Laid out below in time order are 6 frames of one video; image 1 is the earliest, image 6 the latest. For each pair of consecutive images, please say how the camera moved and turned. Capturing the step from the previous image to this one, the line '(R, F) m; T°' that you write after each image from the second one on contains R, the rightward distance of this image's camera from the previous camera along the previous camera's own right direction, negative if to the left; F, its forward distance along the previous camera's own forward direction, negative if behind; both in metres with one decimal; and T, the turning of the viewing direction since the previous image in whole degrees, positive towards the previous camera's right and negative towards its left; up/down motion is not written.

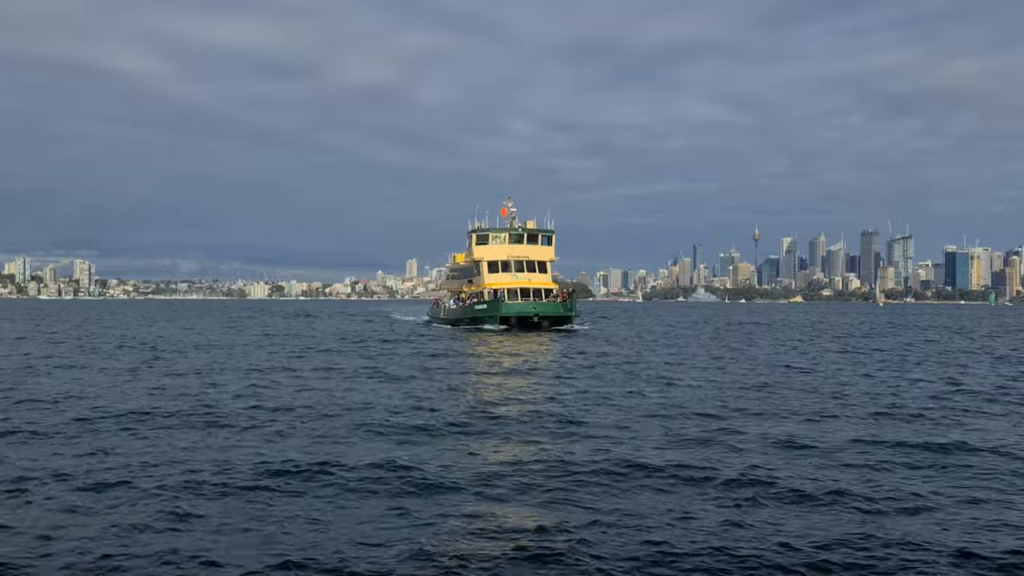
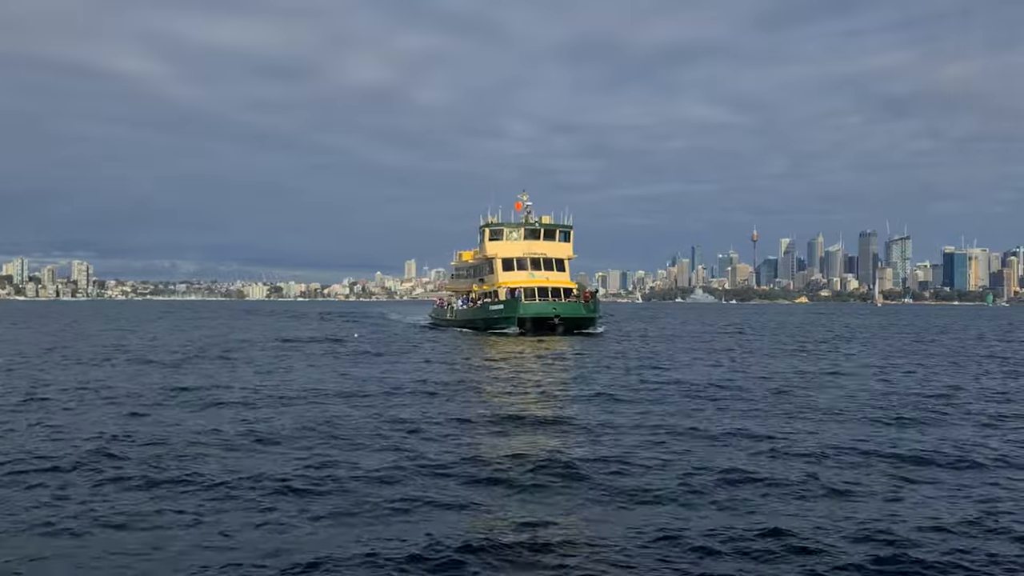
(-0.6, +2.3) m; 0°
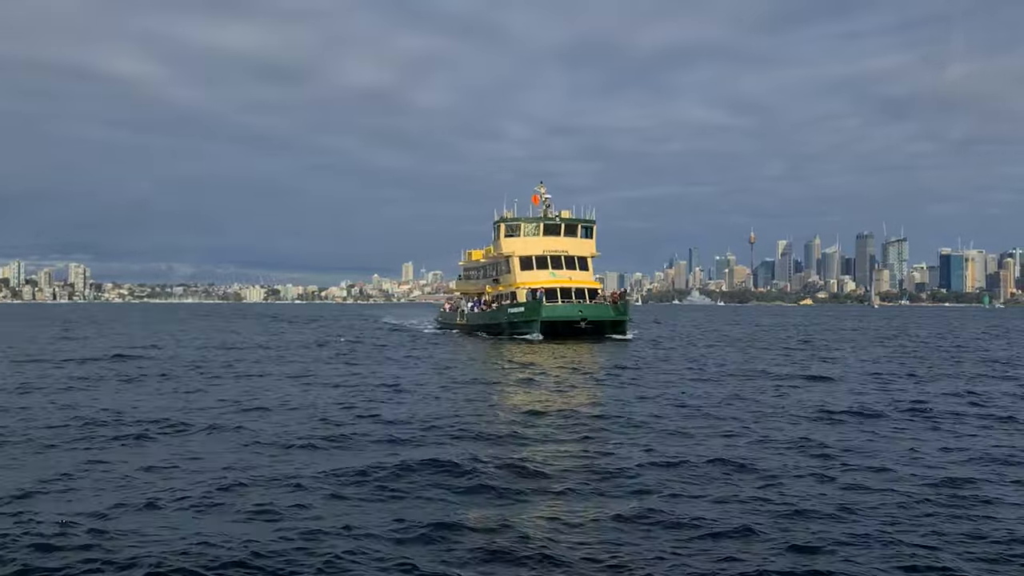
(-0.7, +2.8) m; 0°
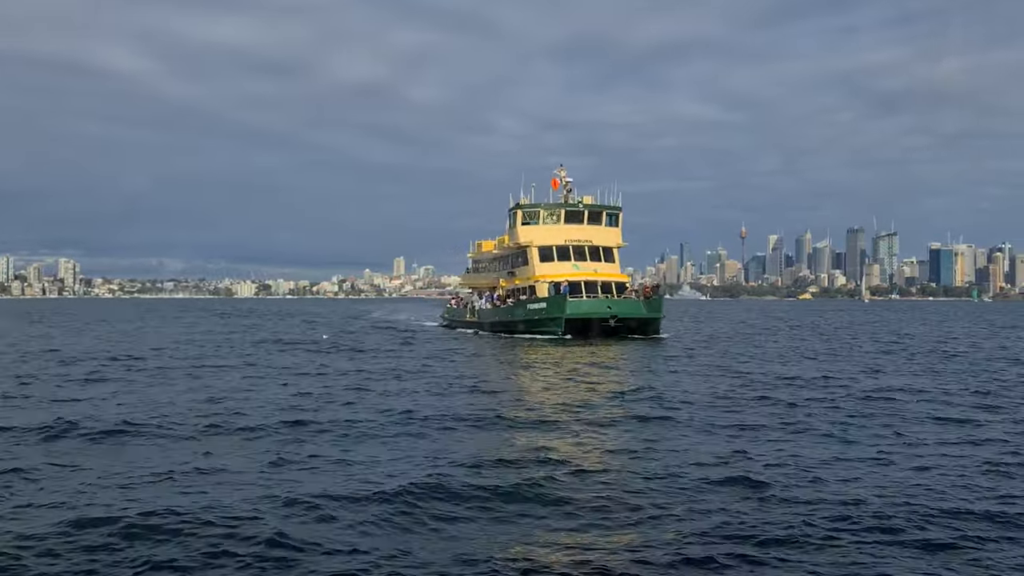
(-0.9, +2.9) m; +1°
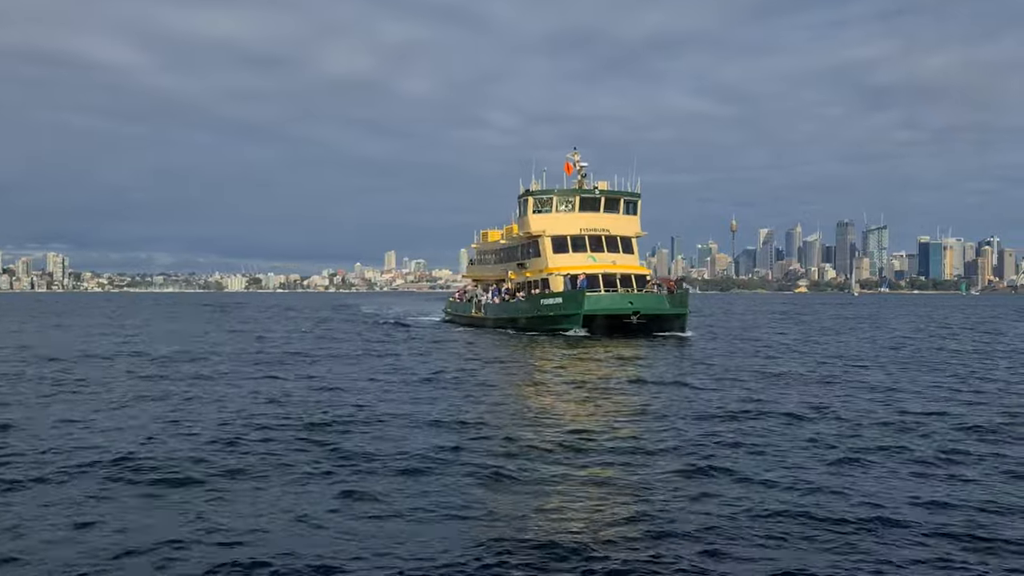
(-0.6, +1.9) m; +1°
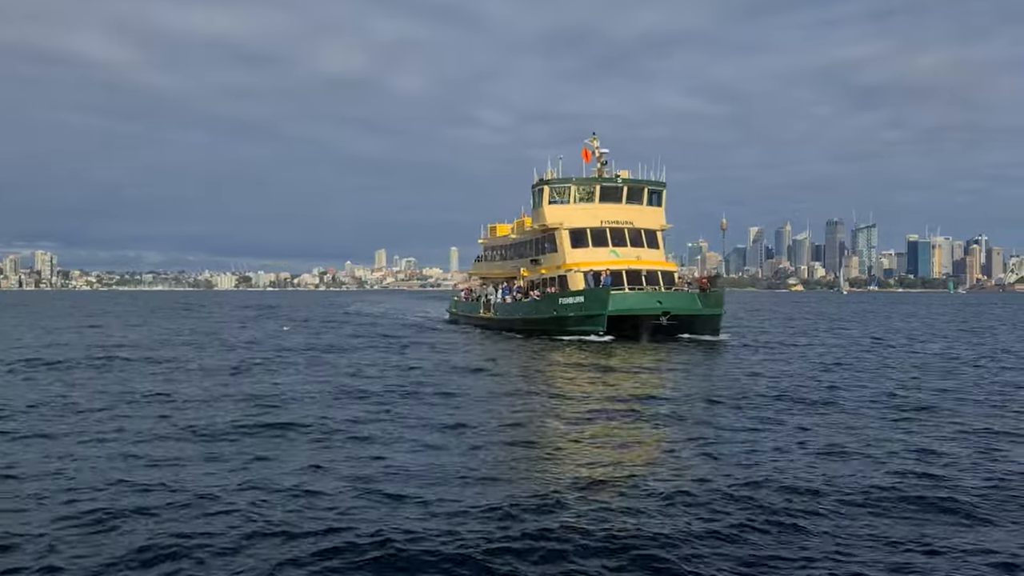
(-0.6, +2.2) m; +1°
